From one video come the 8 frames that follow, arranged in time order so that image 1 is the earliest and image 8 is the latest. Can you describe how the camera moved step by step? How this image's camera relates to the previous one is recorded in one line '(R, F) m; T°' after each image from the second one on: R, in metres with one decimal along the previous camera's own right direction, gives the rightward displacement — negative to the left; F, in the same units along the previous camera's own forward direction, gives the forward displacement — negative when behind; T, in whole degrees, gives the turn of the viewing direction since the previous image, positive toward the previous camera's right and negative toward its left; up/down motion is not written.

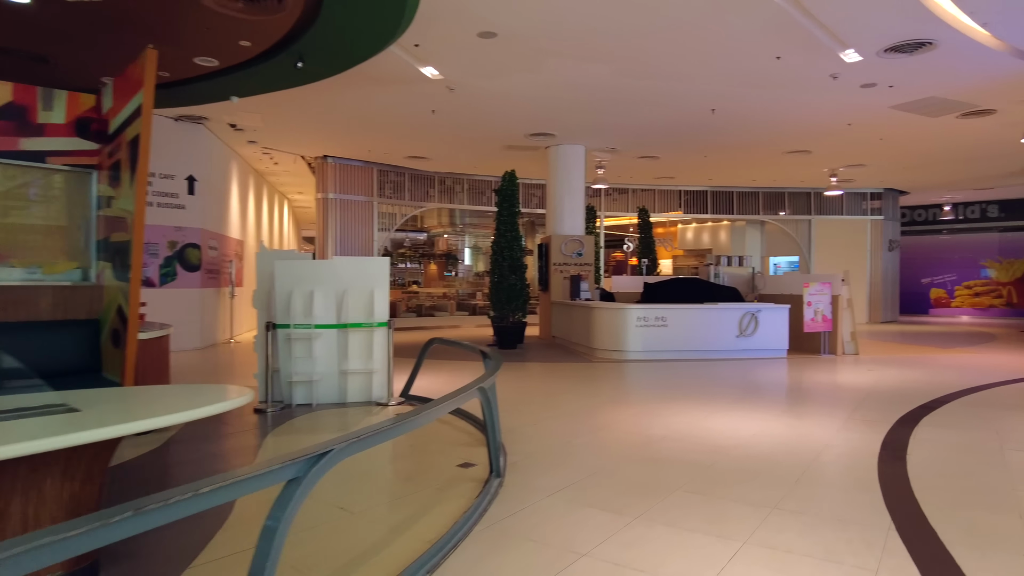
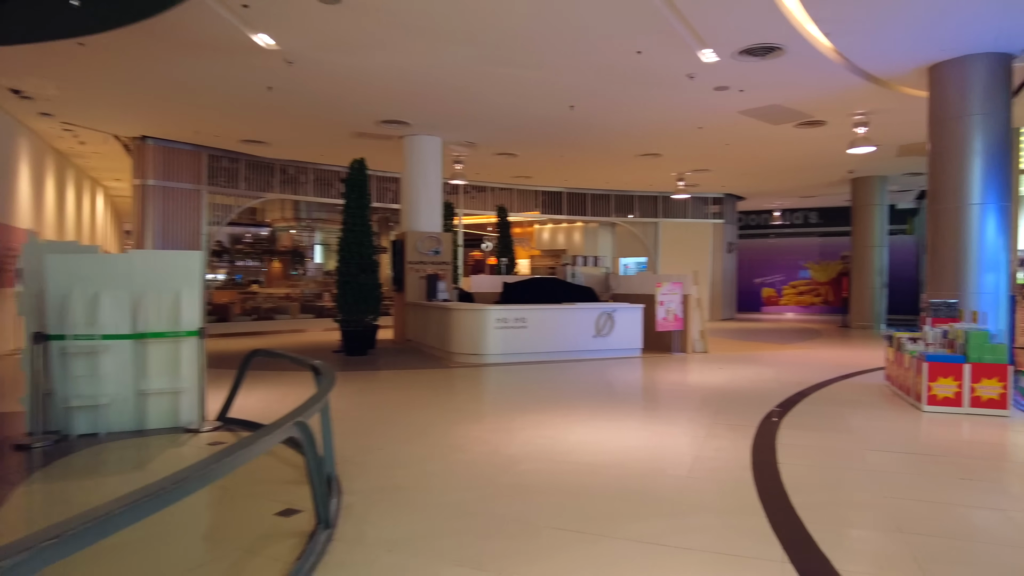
(+0.1, +0.6) m; +12°
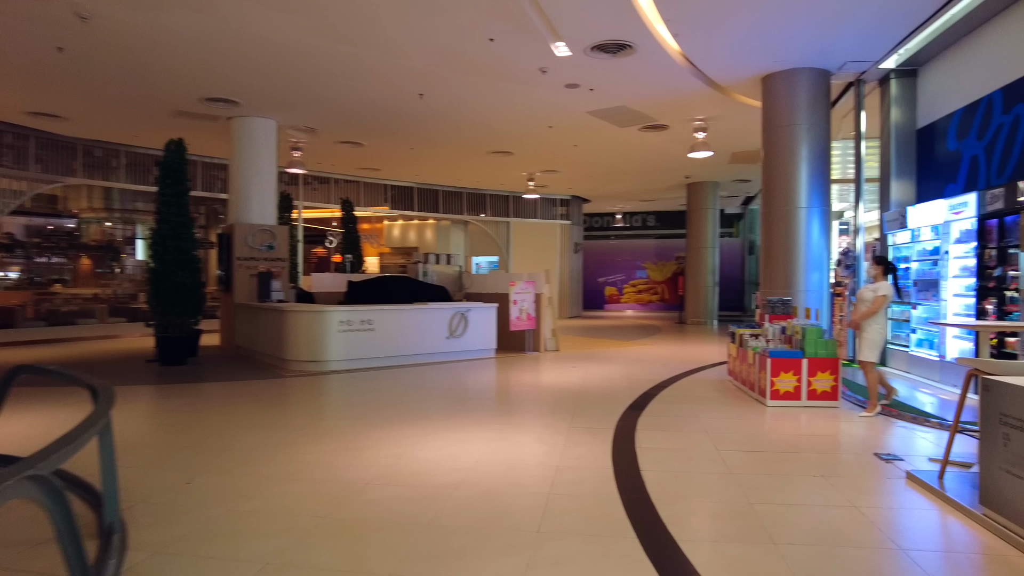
(0.0, +0.4) m; +13°
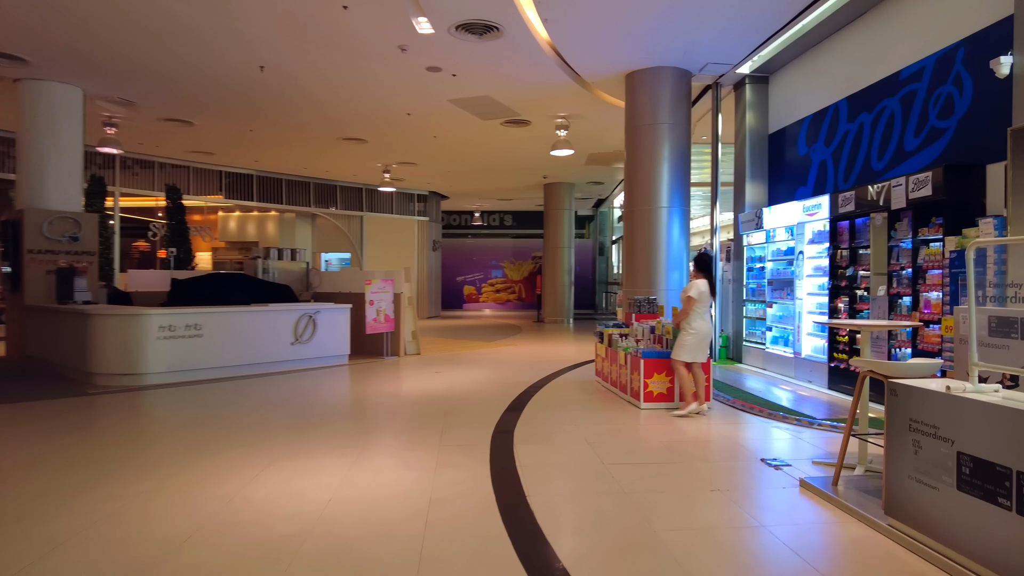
(-0.1, +0.6) m; +13°
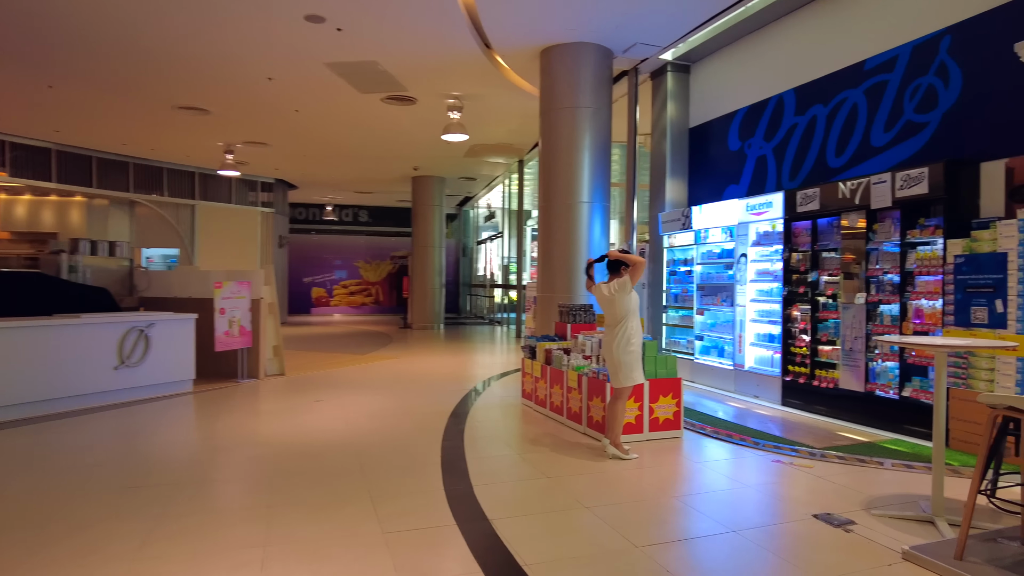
(-0.6, +1.2) m; +14°
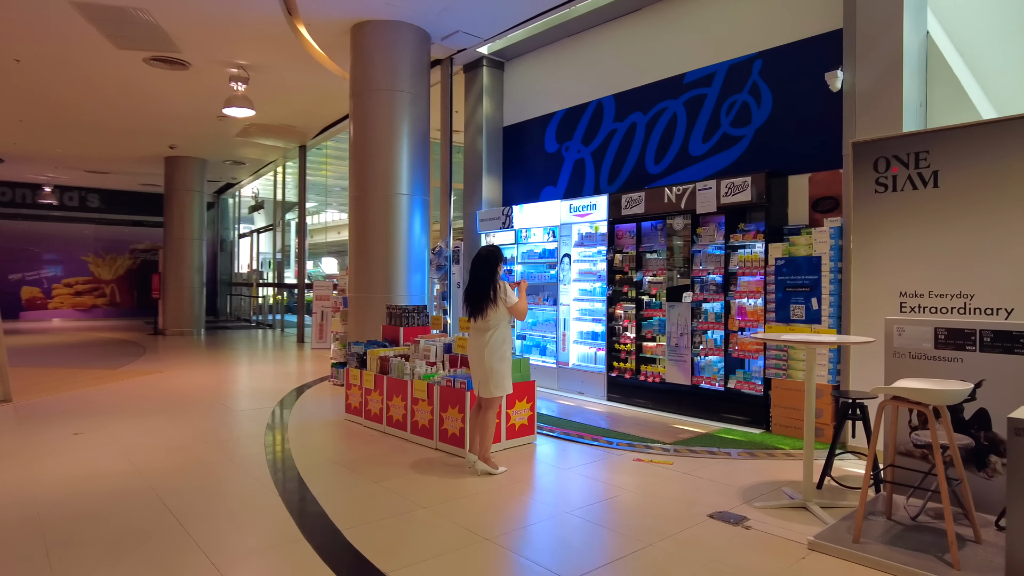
(-0.5, +0.5) m; +21°
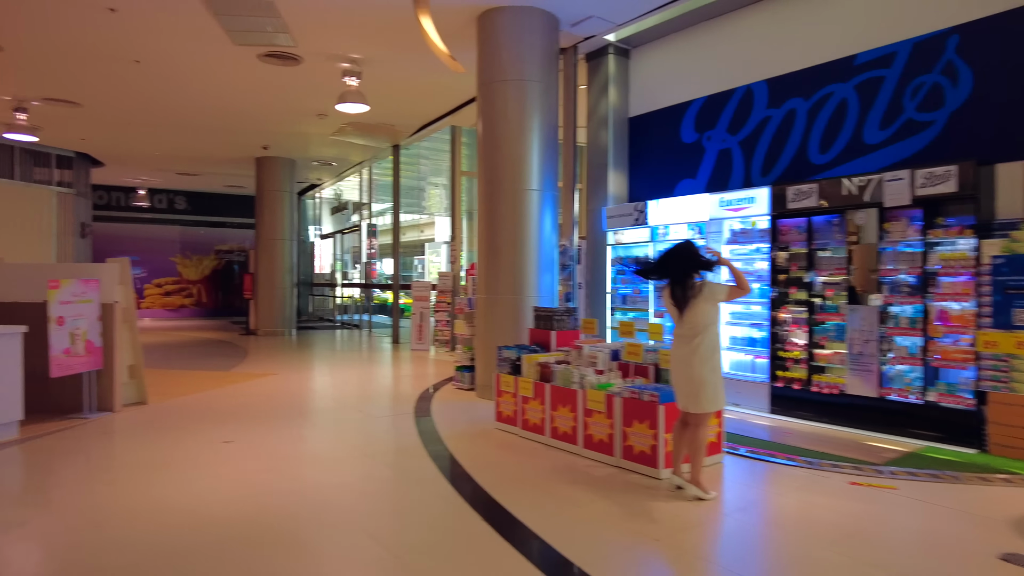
(-0.8, +0.3) m; -4°
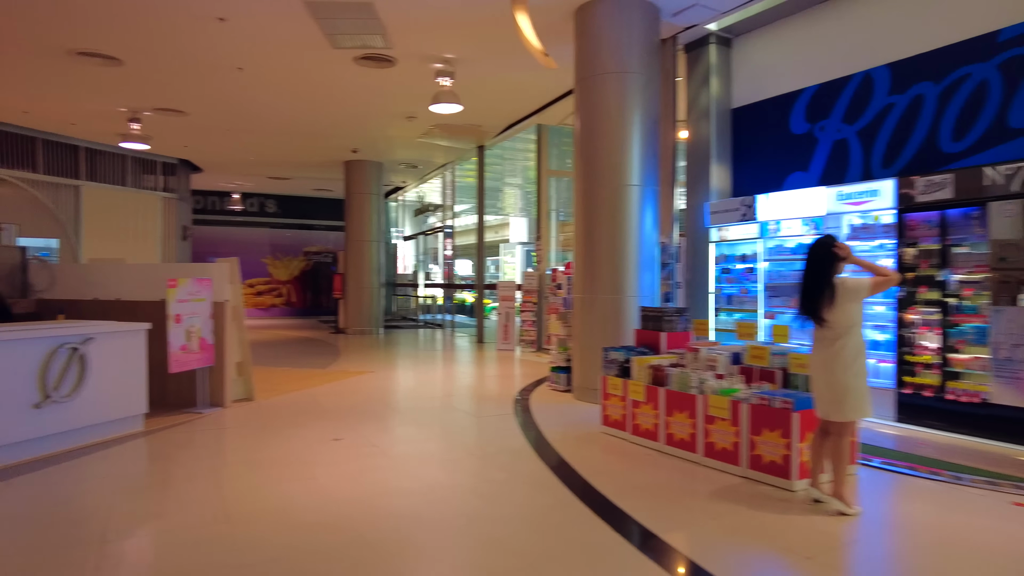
(-0.3, +0.1) m; -6°
